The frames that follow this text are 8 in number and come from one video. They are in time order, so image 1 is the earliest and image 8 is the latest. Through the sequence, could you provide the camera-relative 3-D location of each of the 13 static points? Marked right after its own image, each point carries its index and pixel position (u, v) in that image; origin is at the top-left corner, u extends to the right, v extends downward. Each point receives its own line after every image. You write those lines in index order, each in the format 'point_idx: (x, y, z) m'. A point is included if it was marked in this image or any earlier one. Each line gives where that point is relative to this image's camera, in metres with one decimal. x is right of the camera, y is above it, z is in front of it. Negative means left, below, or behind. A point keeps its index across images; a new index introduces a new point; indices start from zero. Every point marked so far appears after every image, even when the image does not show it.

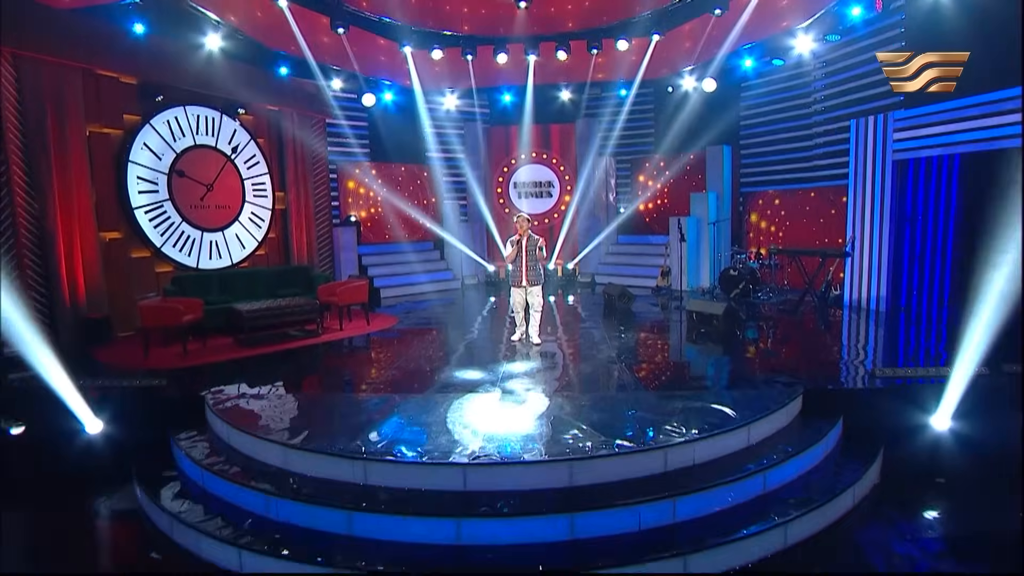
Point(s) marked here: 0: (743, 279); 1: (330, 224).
0: (+3.0, +0.1, +8.6) m
1: (-3.0, +1.1, +10.7) m
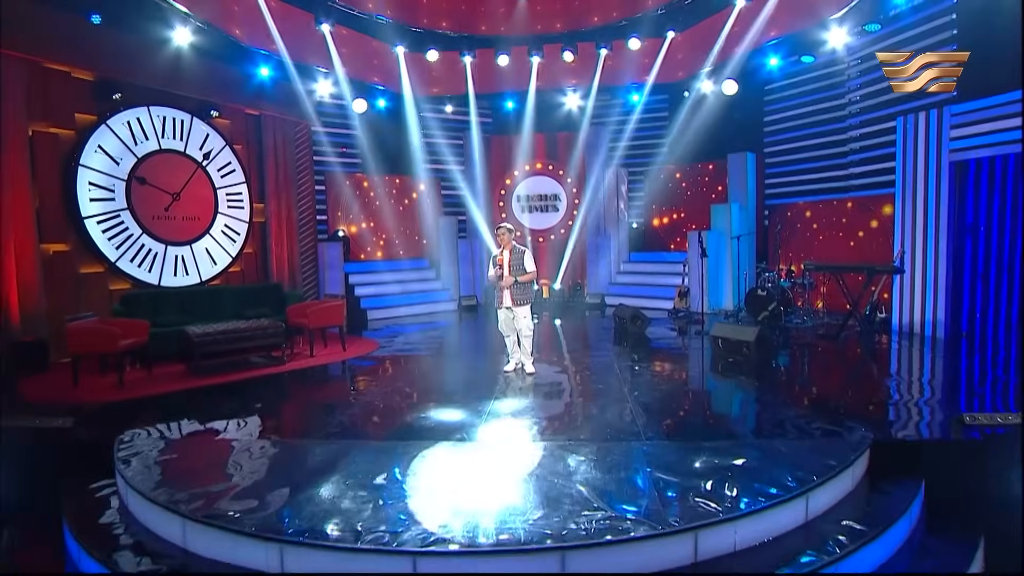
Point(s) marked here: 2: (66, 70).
0: (+3.0, -0.1, +7.6) m
1: (-3.0, +0.7, +9.9) m
2: (-4.6, +2.3, +7.0) m
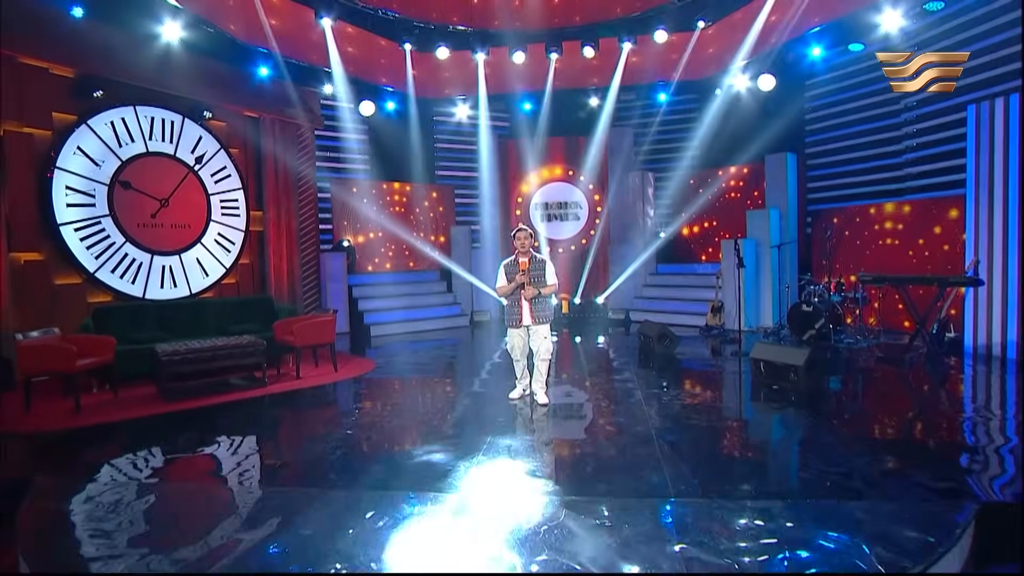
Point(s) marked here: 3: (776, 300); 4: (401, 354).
0: (+3.1, -0.3, +6.7) m
1: (-2.7, +0.5, +9.2) m
2: (-4.5, +2.2, +6.5) m
3: (+3.4, -0.2, +8.6) m
4: (-1.3, -0.8, +8.1) m
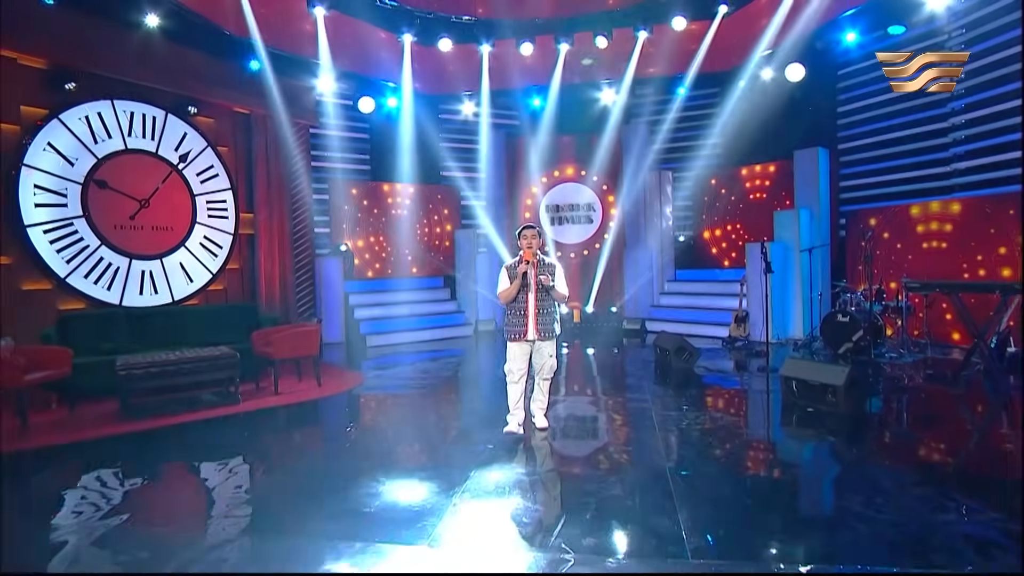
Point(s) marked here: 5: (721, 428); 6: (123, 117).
0: (+3.2, -0.3, +6.0) m
1: (-2.6, +0.5, +8.7) m
2: (-4.5, +2.1, +6.0) m
3: (+3.5, -0.3, +7.9) m
4: (-1.3, -0.9, +7.5) m
5: (+1.6, -1.0, +5.0) m
6: (-4.0, +1.7, +6.8) m
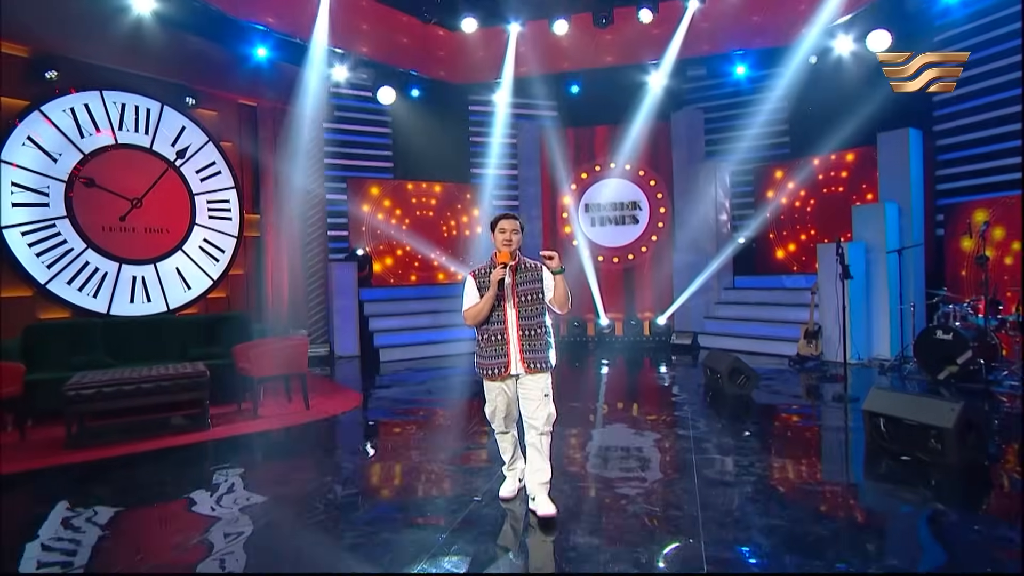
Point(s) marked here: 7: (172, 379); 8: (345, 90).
0: (+3.3, -0.4, +4.7) m
1: (-2.2, +0.4, +8.0) m
2: (-4.3, +2.0, +5.5) m
3: (+3.8, -0.3, +6.6) m
4: (-1.0, -1.0, +6.7) m
5: (+1.6, -1.1, +3.9) m
6: (-3.8, +1.7, +6.2) m
7: (-2.5, -0.7, +4.9) m
8: (-2.2, +2.6, +8.6) m
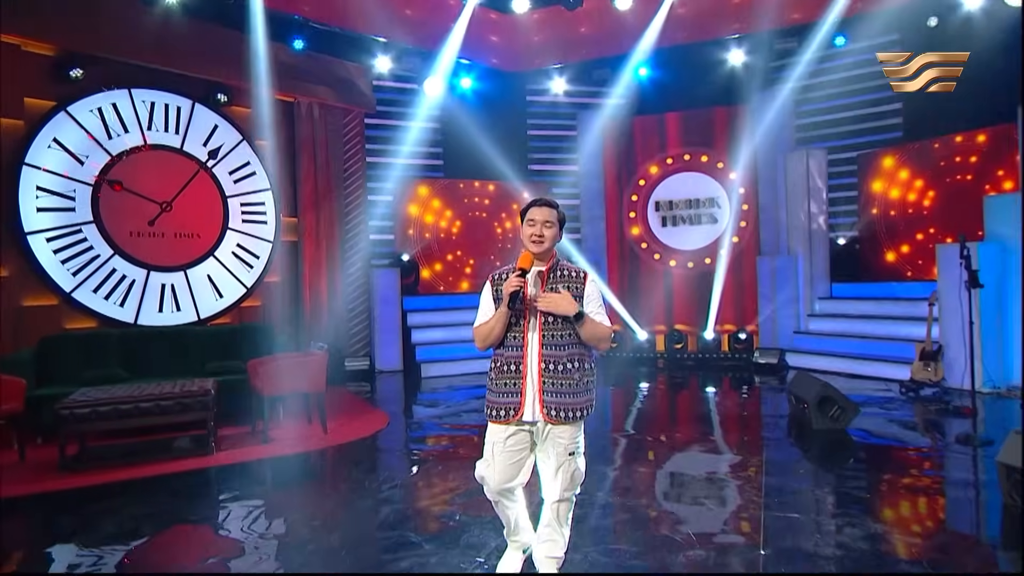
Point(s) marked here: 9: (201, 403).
0: (+3.4, -0.5, +3.5) m
1: (-1.6, +0.3, +7.5) m
2: (-4.0, +2.0, +5.3) m
3: (+4.2, -0.4, +5.3) m
4: (-0.5, -1.1, +6.0) m
5: (+1.7, -1.2, +2.9) m
6: (-3.3, +1.6, +5.9) m
7: (-2.3, -0.7, +4.5) m
8: (-1.5, +2.5, +8.0) m
9: (-2.1, -0.8, +4.5) m
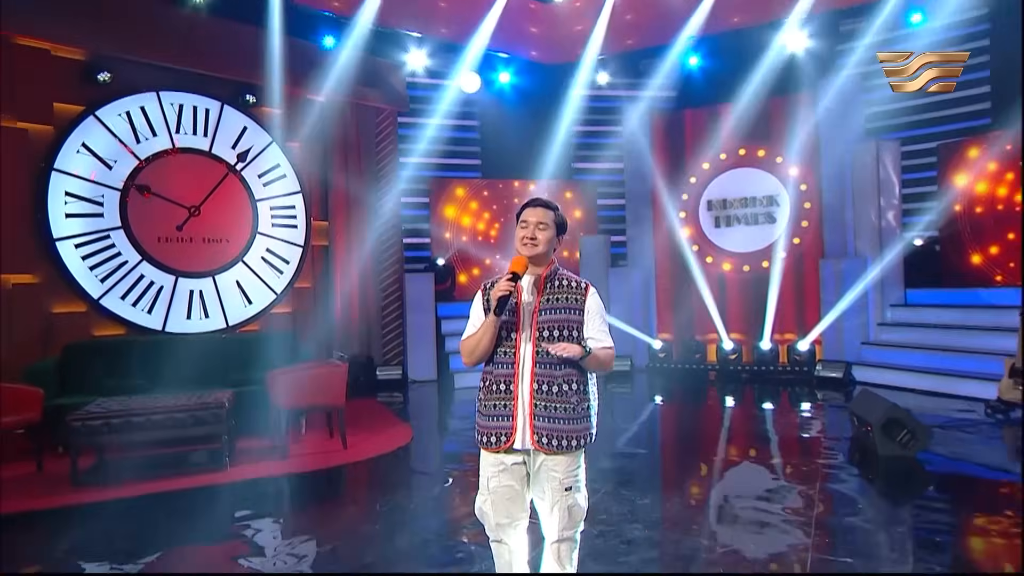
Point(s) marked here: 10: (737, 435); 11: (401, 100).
0: (+3.5, -0.5, +2.8) m
1: (-1.1, +0.2, +7.2) m
2: (-3.7, +1.9, +5.3) m
3: (+4.4, -0.5, +4.5) m
4: (-0.2, -1.1, +5.7) m
5: (+1.7, -1.2, +2.3) m
6: (-3.0, +1.6, +5.8) m
7: (-2.1, -0.8, +4.3) m
8: (-1.0, +2.4, +7.8) m
9: (-1.9, -0.8, +4.3) m
10: (+1.8, -1.2, +5.2) m
11: (-1.2, +2.0, +7.3) m
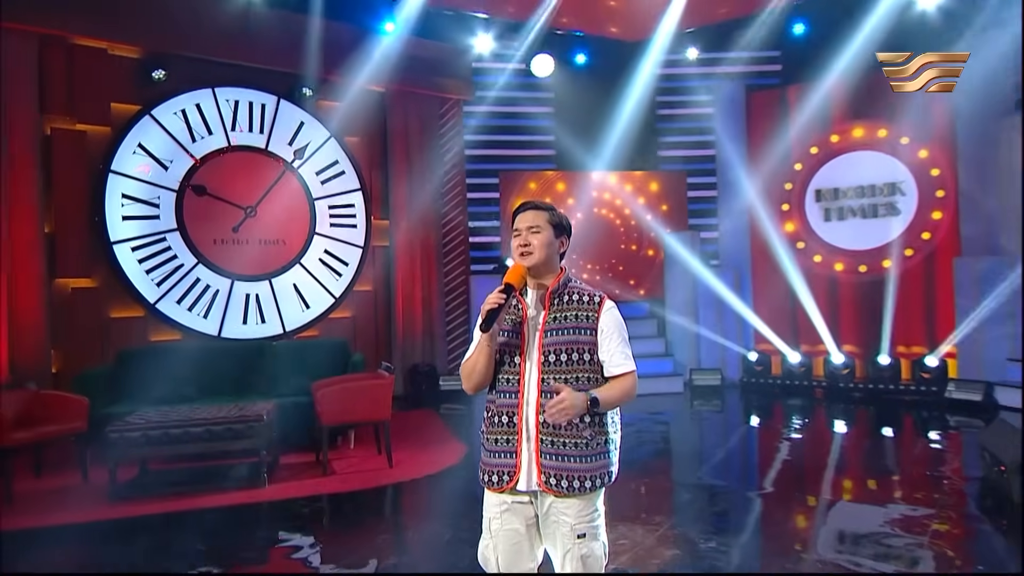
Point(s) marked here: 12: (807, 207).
0: (+3.6, -0.6, +1.7) m
1: (-0.4, +0.2, +6.7) m
2: (-3.2, +1.9, +5.2) m
3: (+4.8, -0.6, +3.3) m
4: (+0.3, -1.2, +5.1) m
5: (+1.7, -1.3, +1.5) m
6: (-2.4, +1.5, +5.6) m
7: (-1.7, -0.8, +3.9) m
8: (-0.1, +2.4, +7.2) m
9: (-1.6, -0.9, +3.9) m
10: (+2.2, -1.2, +4.3) m
11: (-0.4, +2.0, +6.8) m
12: (+3.0, +0.8, +6.6) m
